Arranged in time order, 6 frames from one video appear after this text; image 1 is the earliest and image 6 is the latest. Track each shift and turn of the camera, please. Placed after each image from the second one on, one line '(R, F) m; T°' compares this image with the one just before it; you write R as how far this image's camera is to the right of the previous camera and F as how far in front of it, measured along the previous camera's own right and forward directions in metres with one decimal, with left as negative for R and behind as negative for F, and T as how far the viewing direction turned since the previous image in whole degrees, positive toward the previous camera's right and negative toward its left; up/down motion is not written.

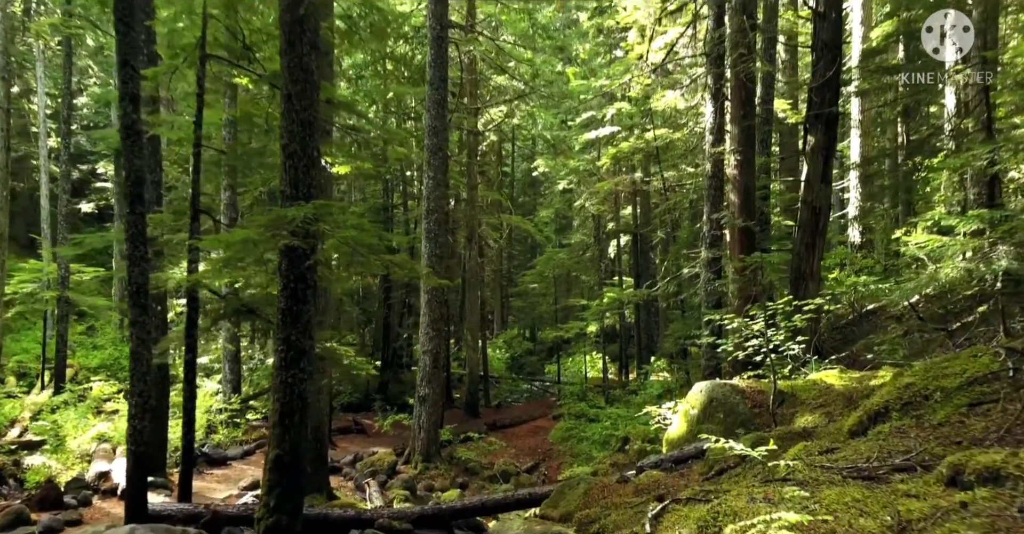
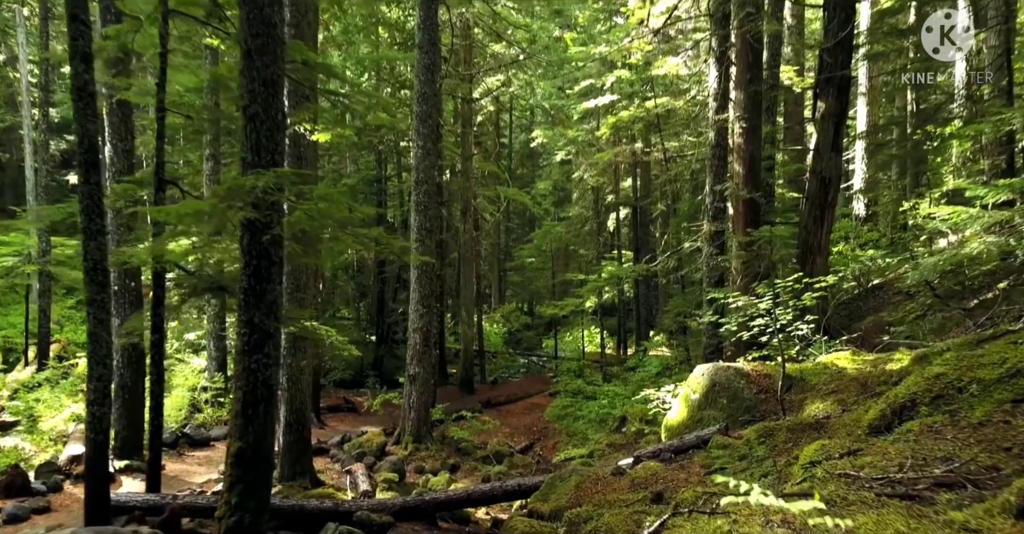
(+0.1, +0.7) m; 0°
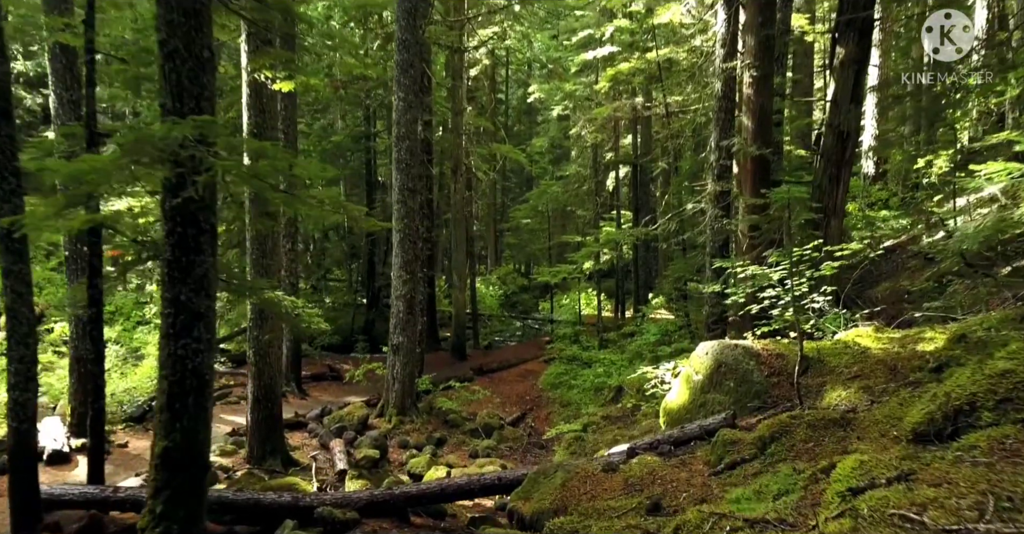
(+0.2, +1.1) m; 0°
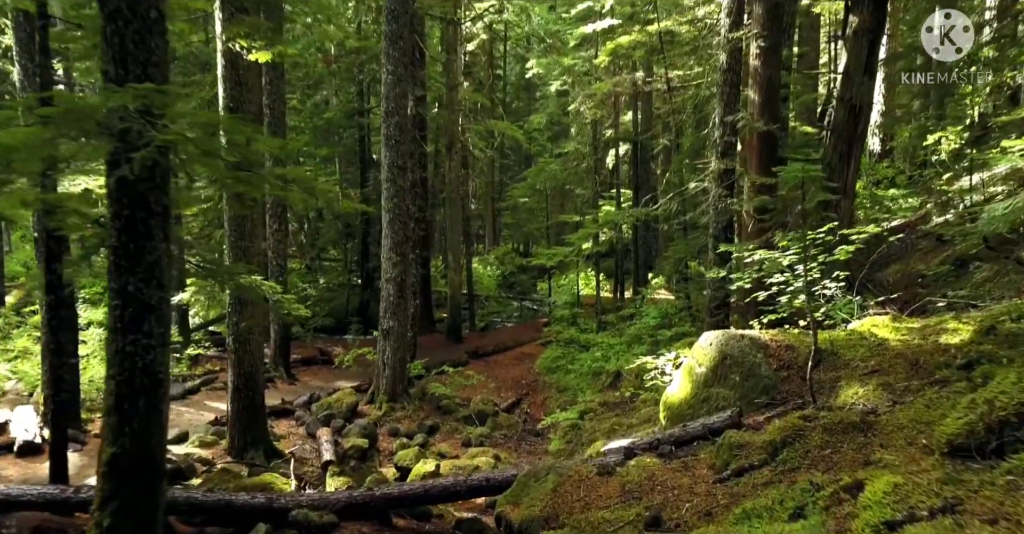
(+0.1, +0.6) m; 0°
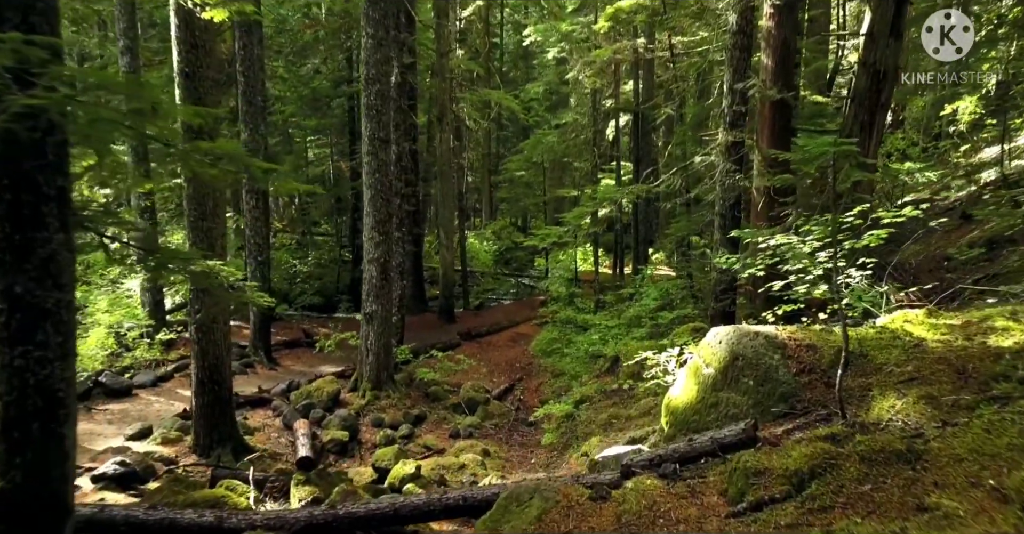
(+0.1, +0.9) m; 0°
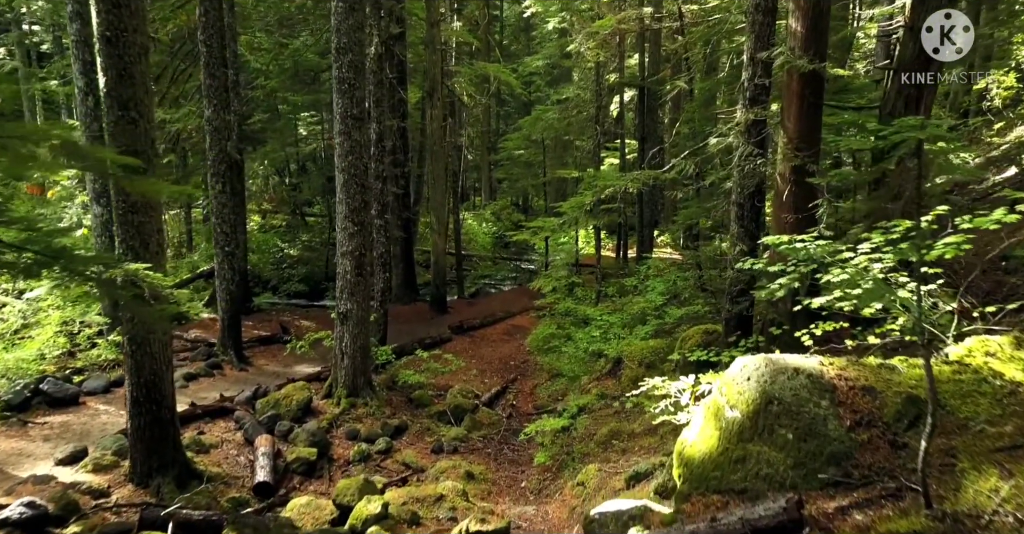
(+0.2, +1.4) m; 0°
